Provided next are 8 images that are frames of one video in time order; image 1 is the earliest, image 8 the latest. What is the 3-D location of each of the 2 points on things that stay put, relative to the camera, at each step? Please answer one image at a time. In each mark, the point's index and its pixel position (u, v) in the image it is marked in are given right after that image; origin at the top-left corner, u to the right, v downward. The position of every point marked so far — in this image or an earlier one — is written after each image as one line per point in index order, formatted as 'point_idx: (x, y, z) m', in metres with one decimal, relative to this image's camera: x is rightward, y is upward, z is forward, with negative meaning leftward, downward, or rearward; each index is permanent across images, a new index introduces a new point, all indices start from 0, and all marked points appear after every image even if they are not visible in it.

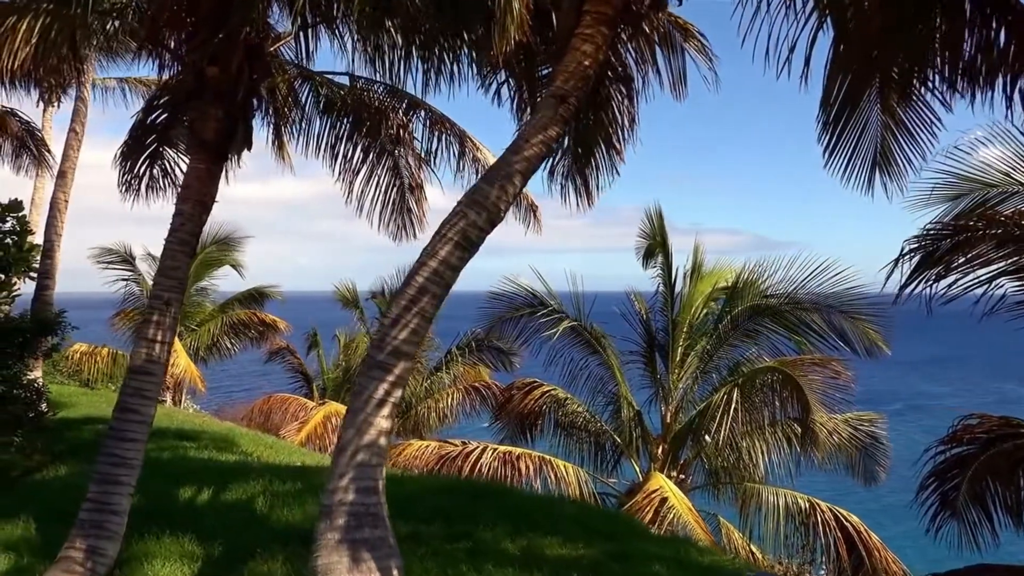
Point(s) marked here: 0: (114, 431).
0: (-2.3, -0.8, +5.1) m
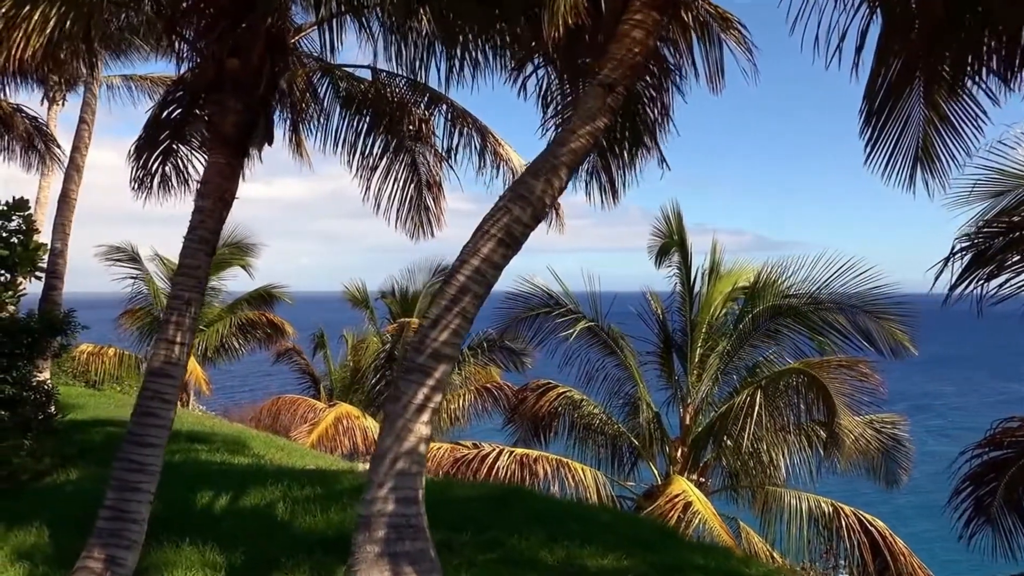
0: (-2.2, -0.8, +4.9) m
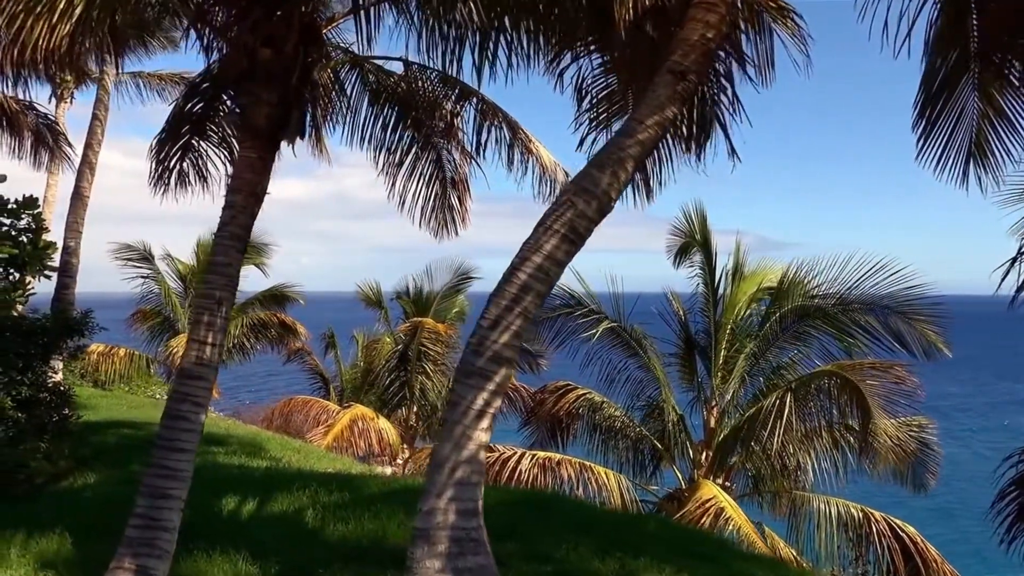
0: (-1.9, -0.8, +4.7) m
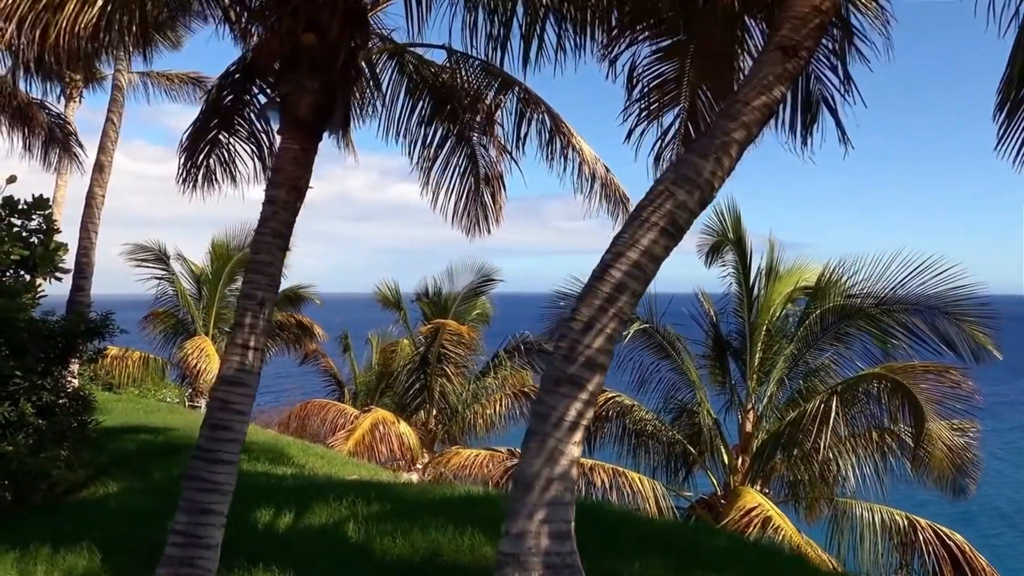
0: (-1.6, -0.8, +4.4) m
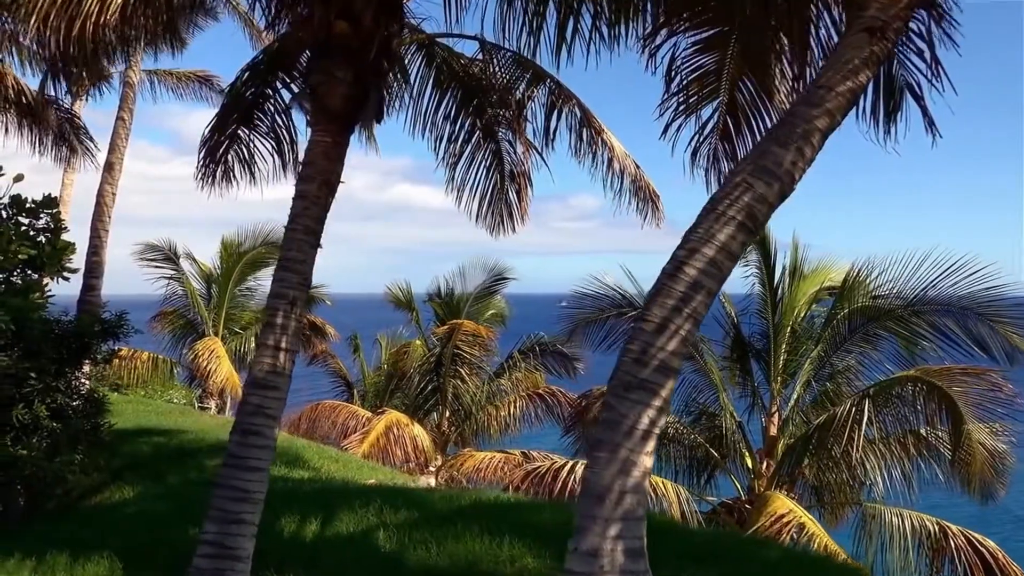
0: (-1.4, -0.8, +4.2) m
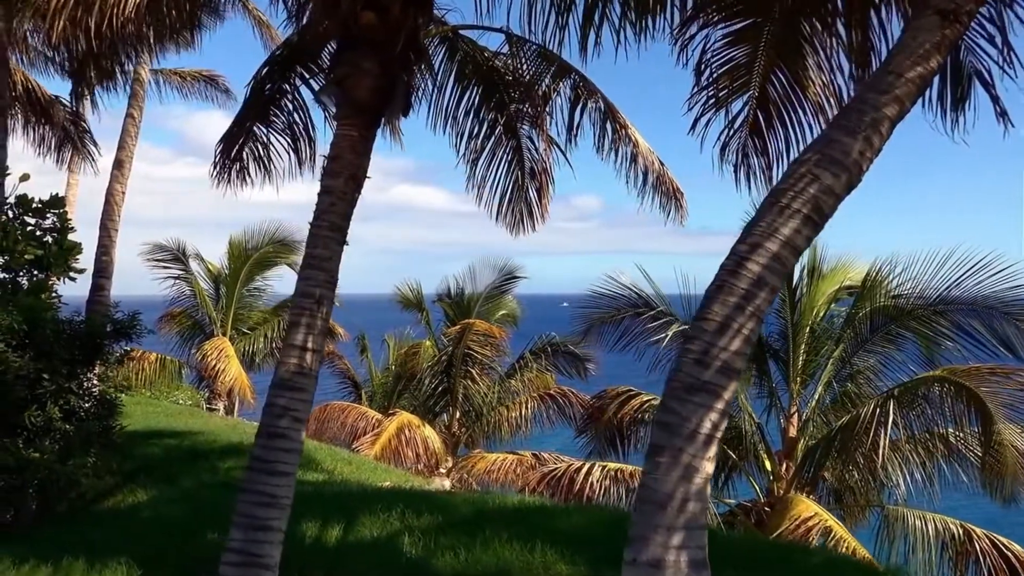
0: (-1.2, -0.8, +4.0) m
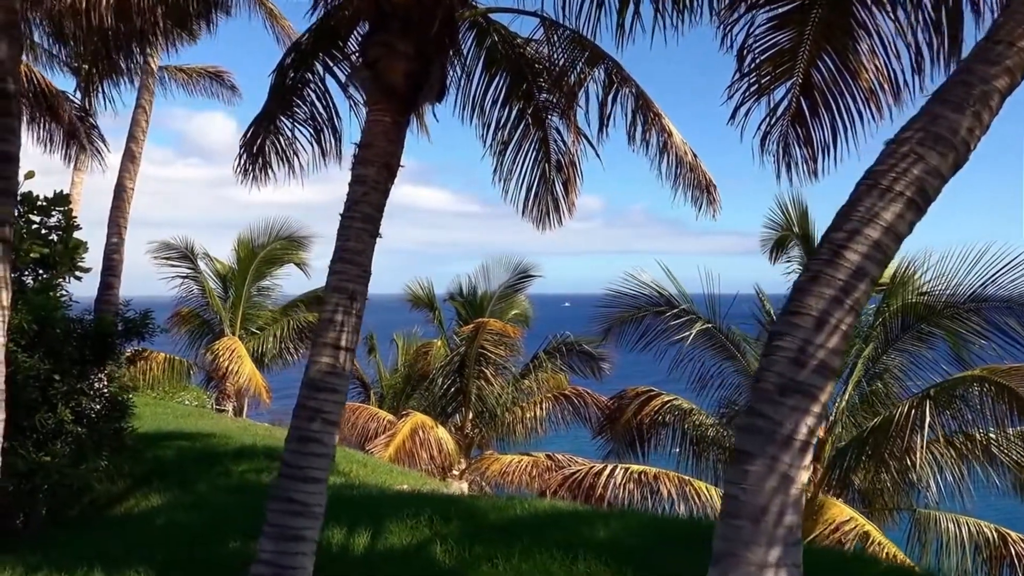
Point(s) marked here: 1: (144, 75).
0: (-1.0, -0.8, +3.8) m
1: (-5.0, +2.9, +11.5) m
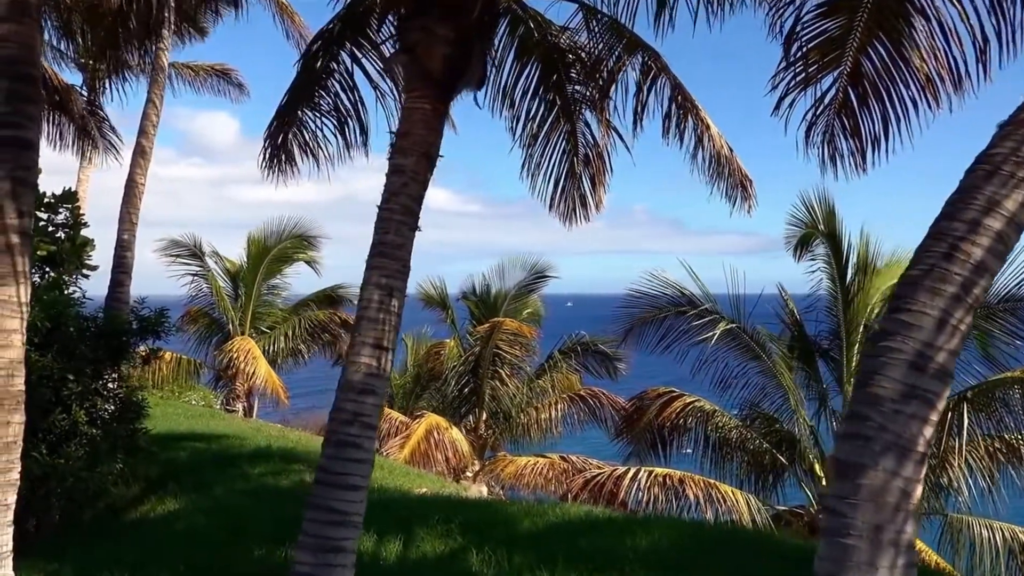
0: (-0.8, -0.8, +3.6) m
1: (-4.7, +2.9, +11.3) m
